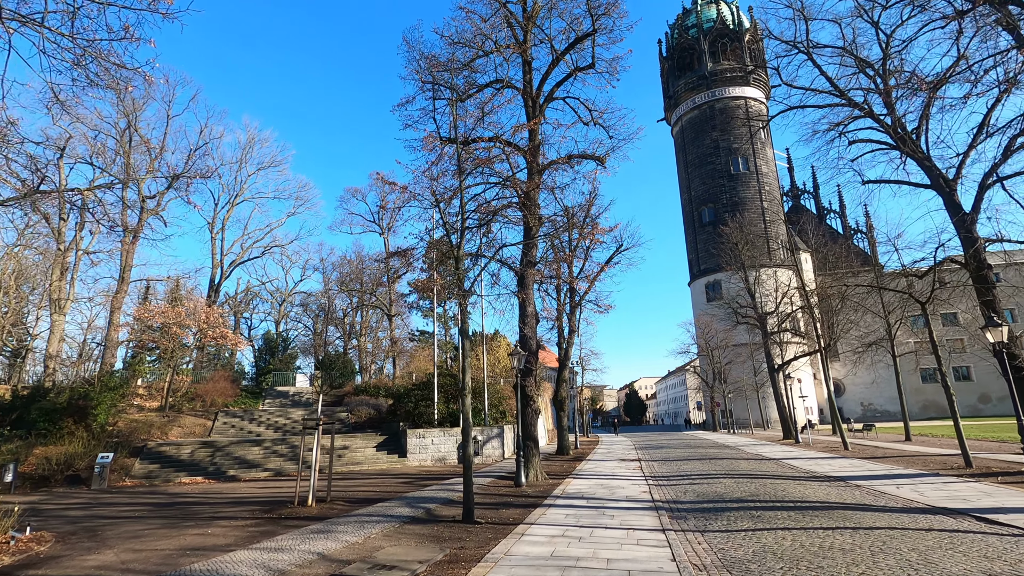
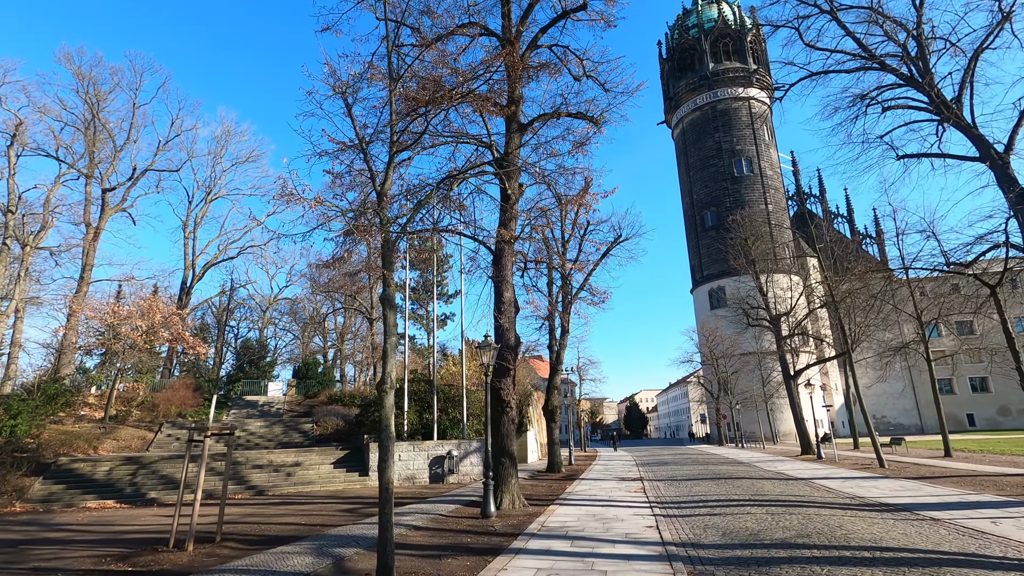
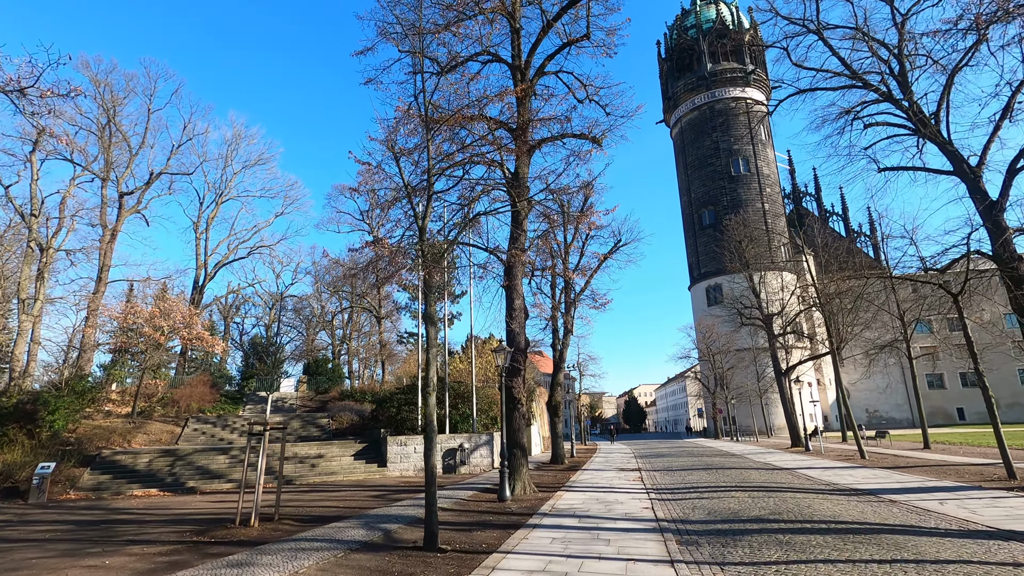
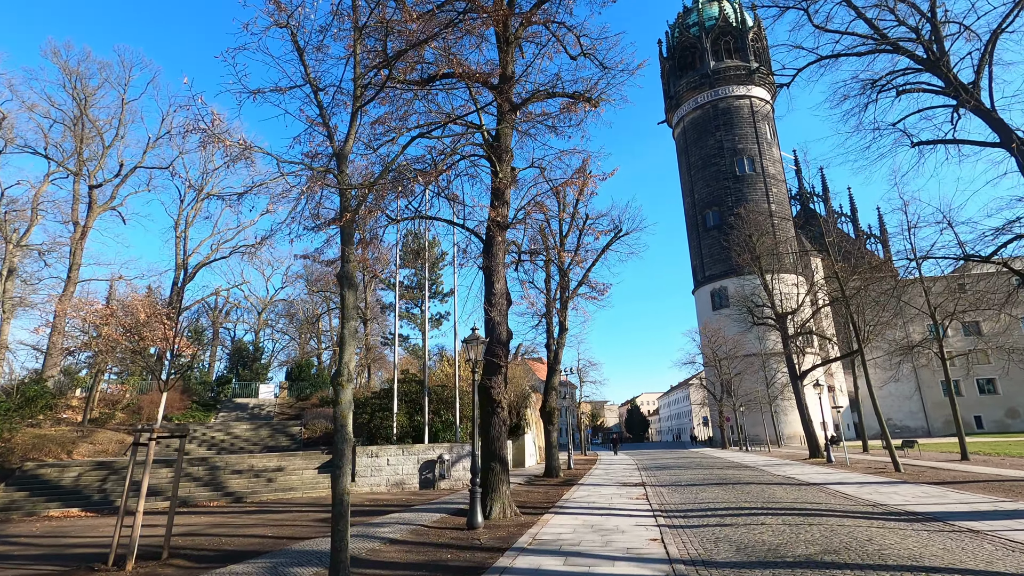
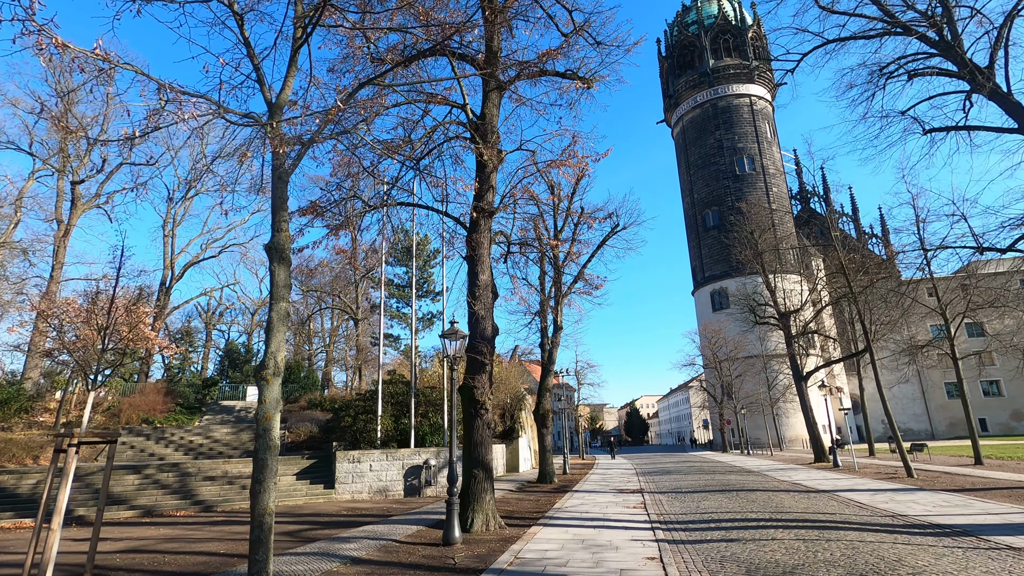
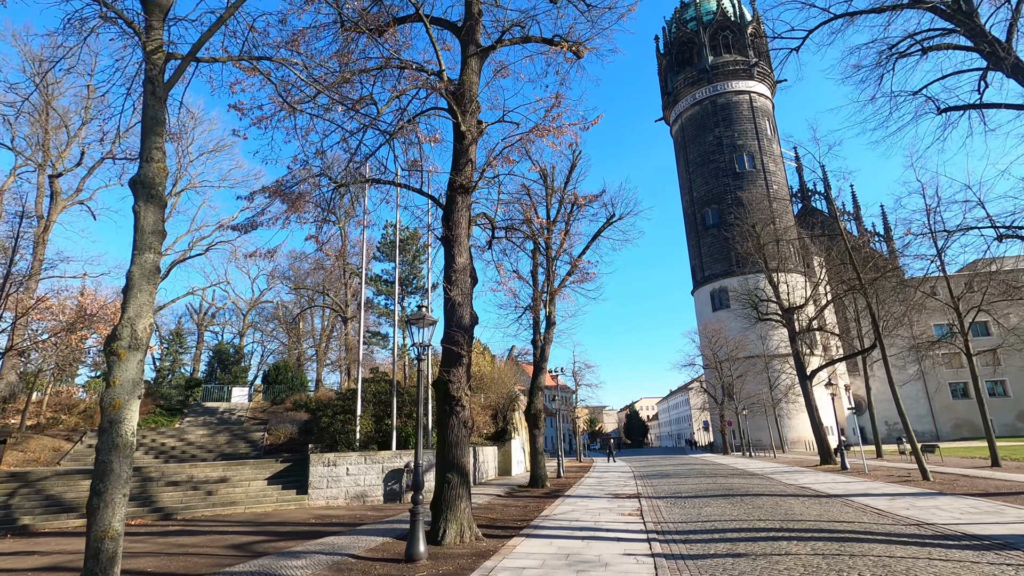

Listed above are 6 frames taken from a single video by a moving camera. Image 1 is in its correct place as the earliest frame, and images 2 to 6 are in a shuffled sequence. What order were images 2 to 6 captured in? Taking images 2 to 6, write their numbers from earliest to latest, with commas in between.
3, 2, 4, 5, 6
